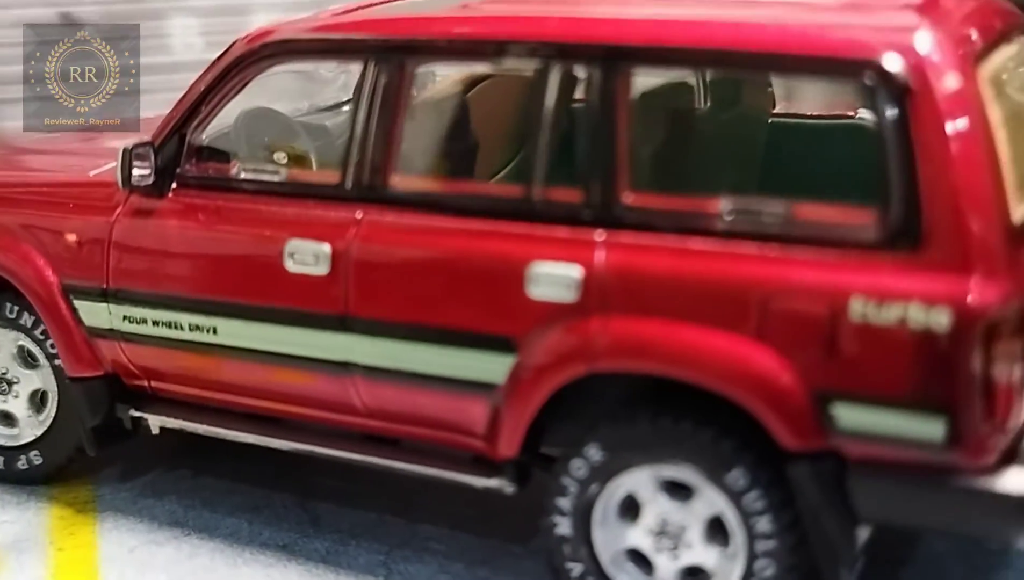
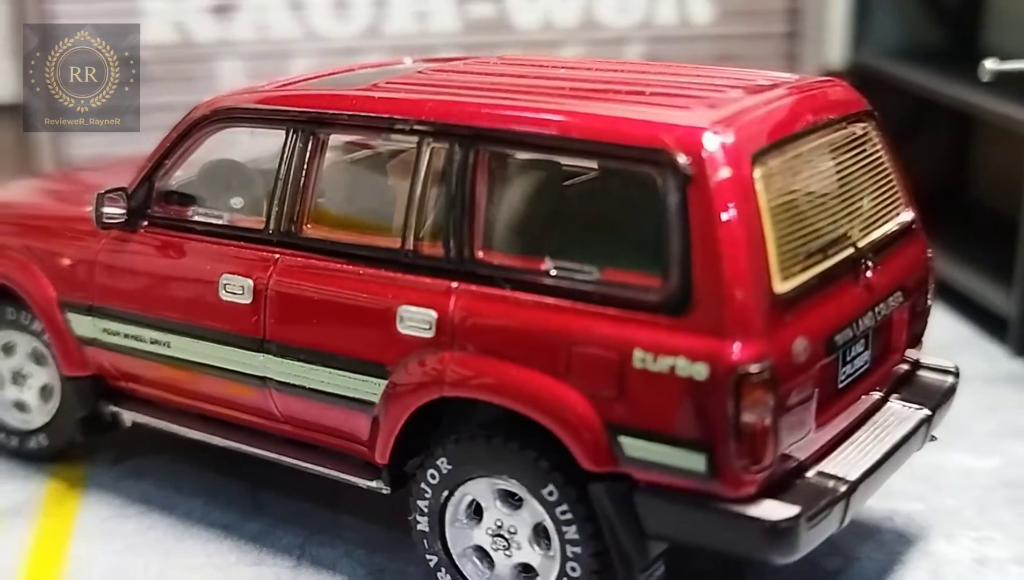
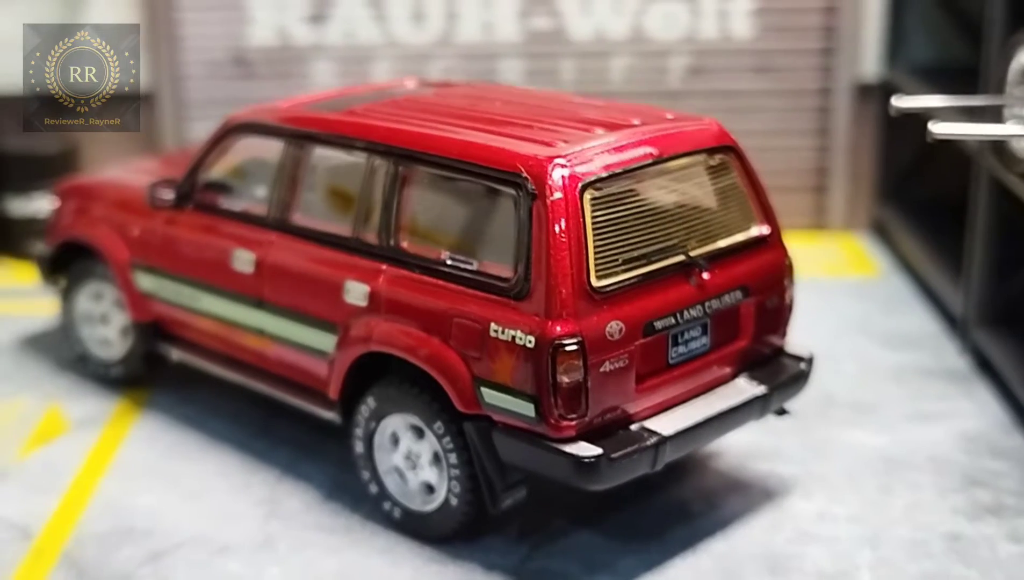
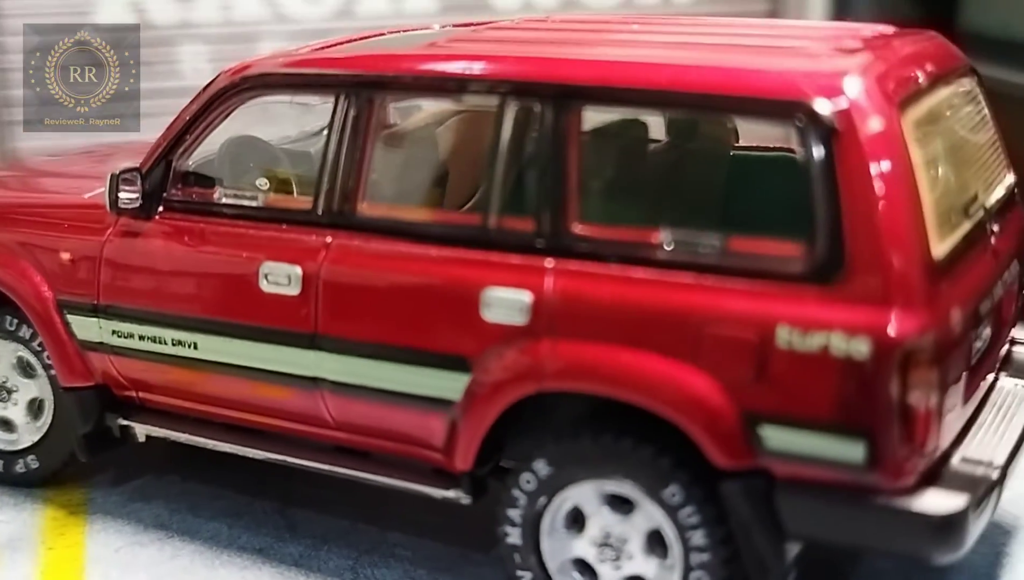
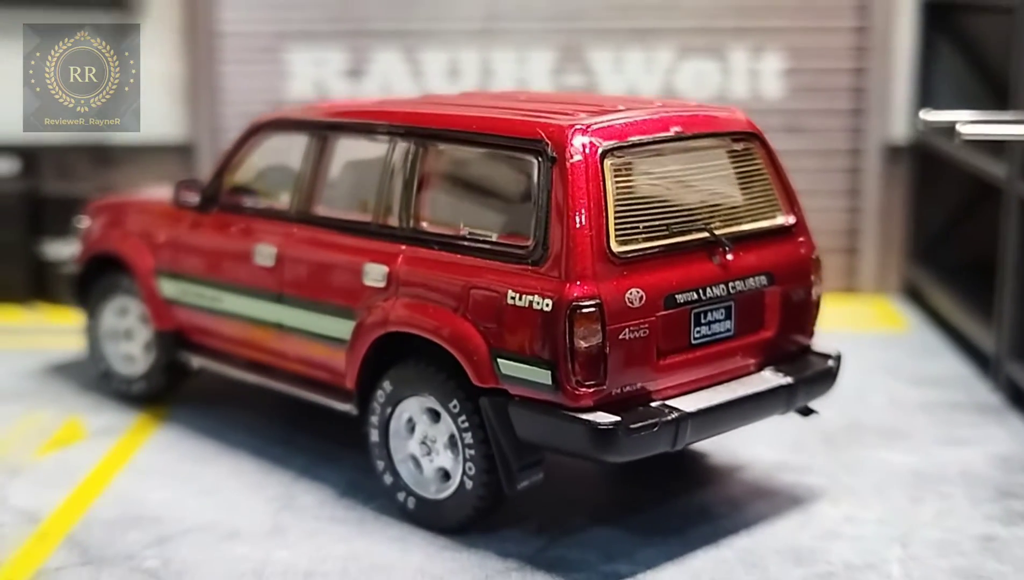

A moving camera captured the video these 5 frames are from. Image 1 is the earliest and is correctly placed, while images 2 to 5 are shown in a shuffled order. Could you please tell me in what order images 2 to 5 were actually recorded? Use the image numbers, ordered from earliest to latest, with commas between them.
4, 2, 3, 5
